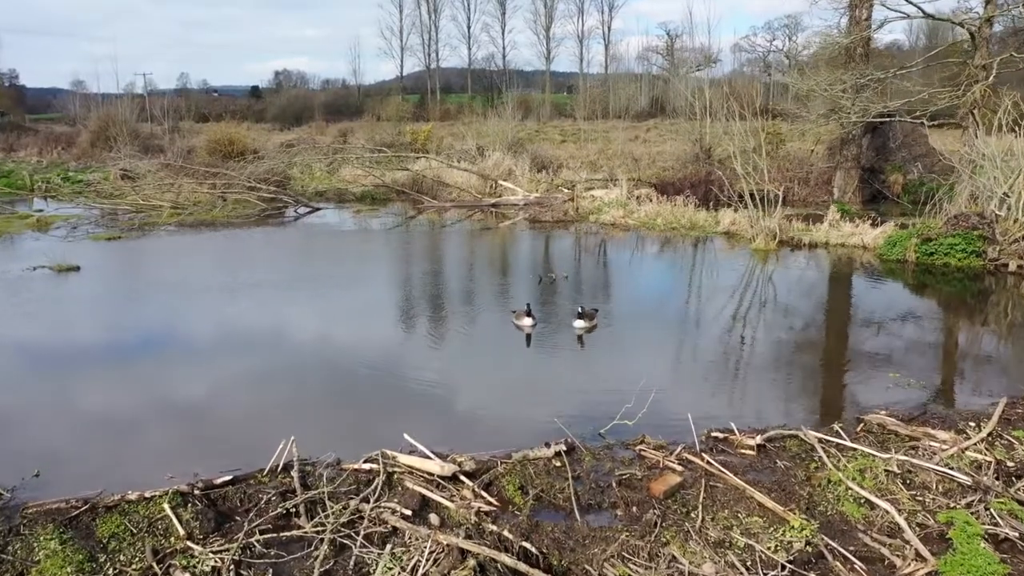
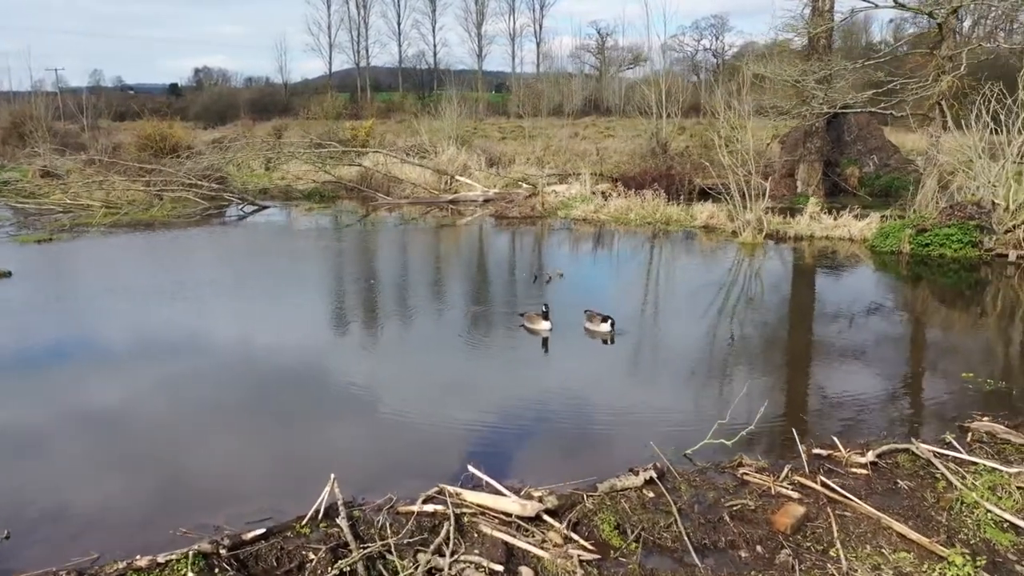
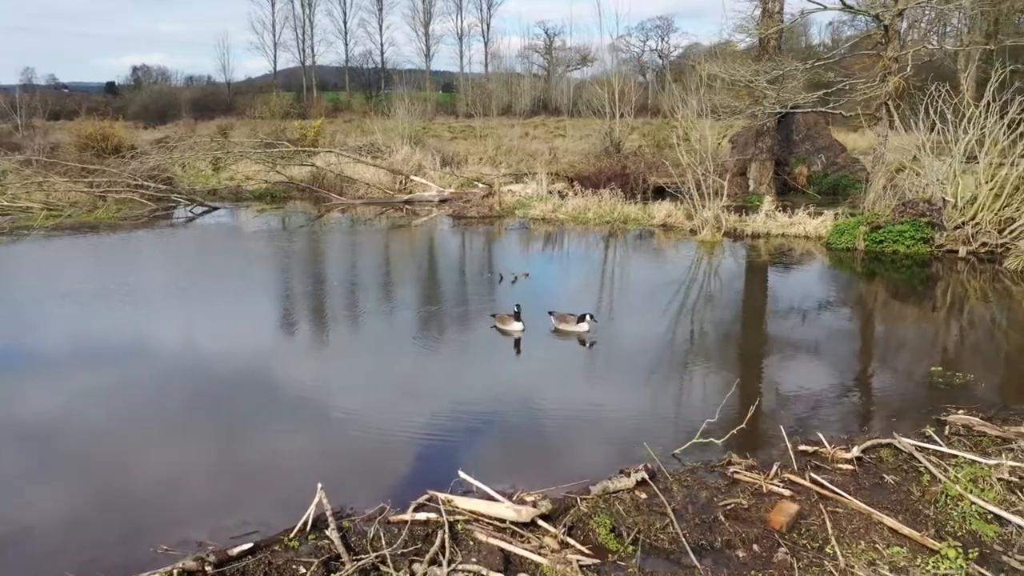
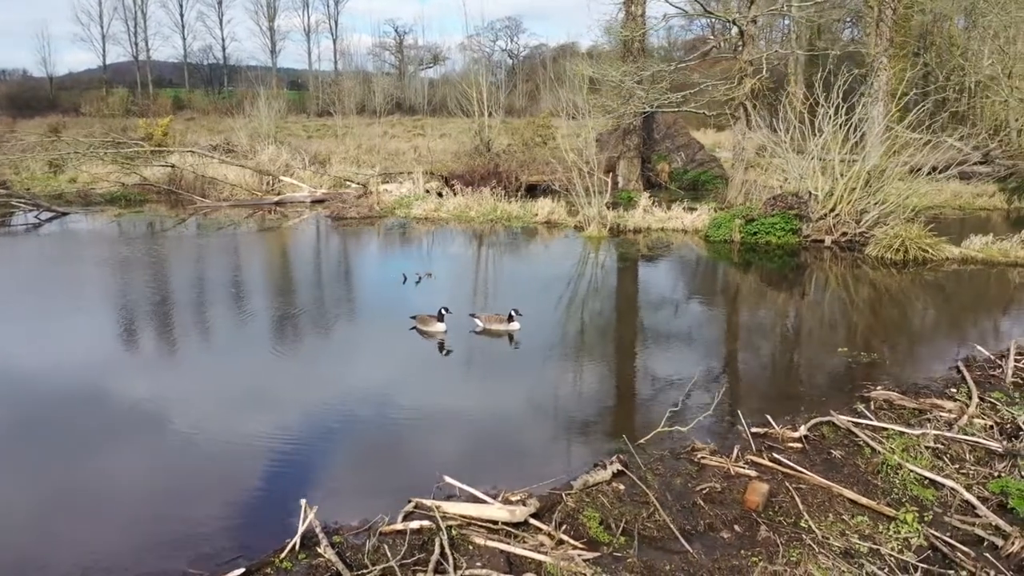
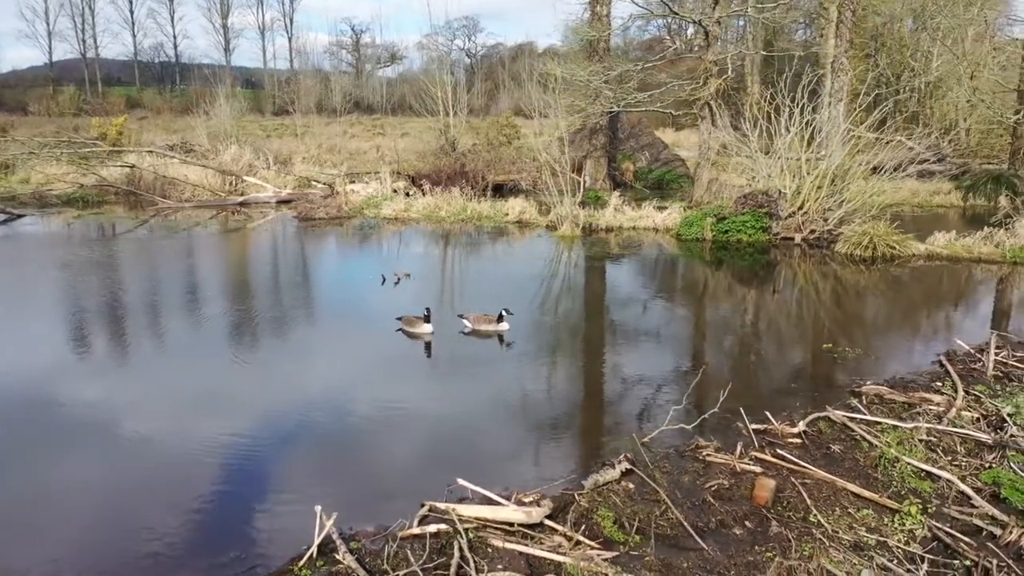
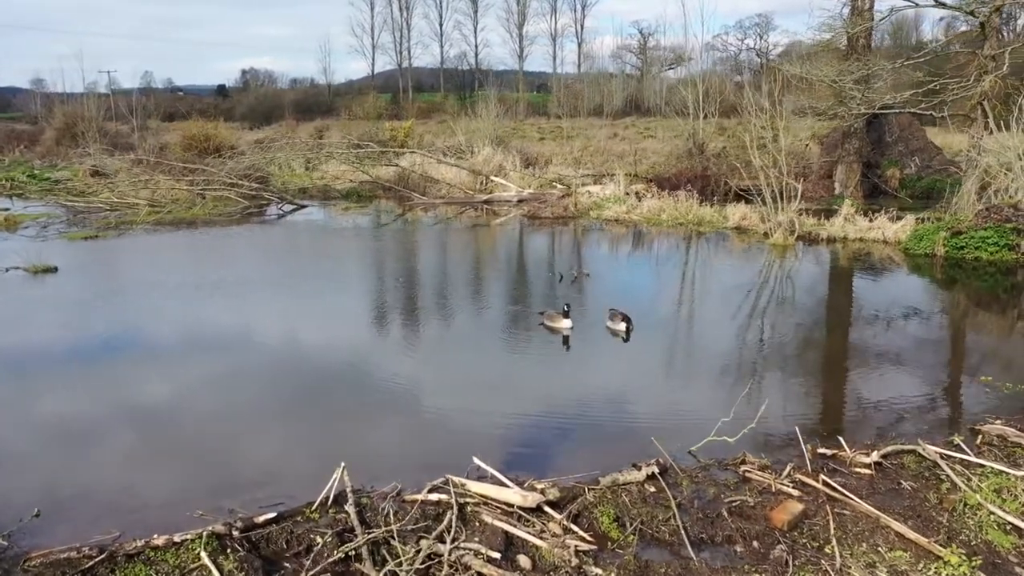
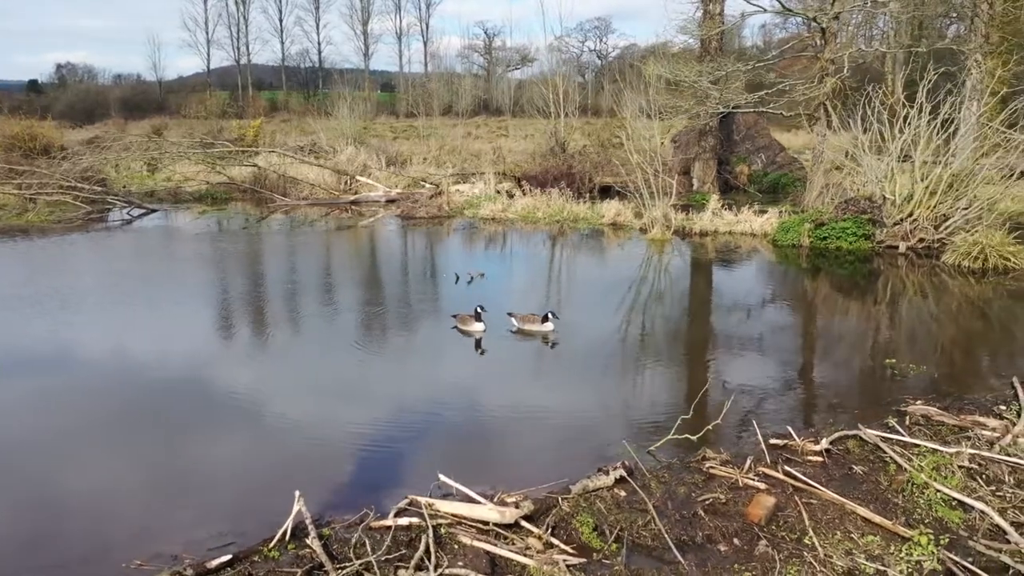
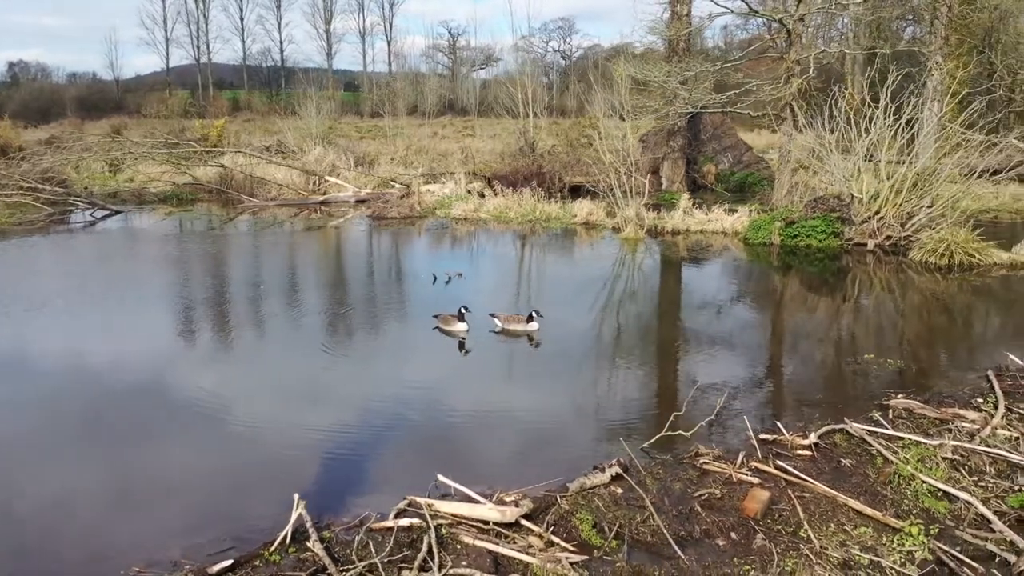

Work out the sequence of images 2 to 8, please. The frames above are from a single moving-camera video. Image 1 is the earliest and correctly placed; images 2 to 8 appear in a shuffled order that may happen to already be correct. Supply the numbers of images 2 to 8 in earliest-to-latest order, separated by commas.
6, 2, 3, 7, 8, 4, 5
